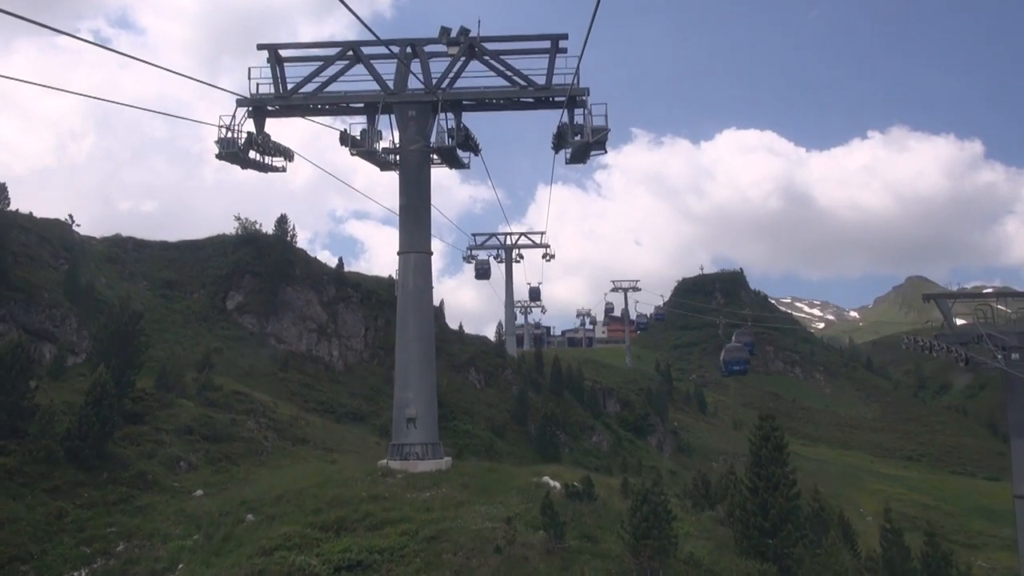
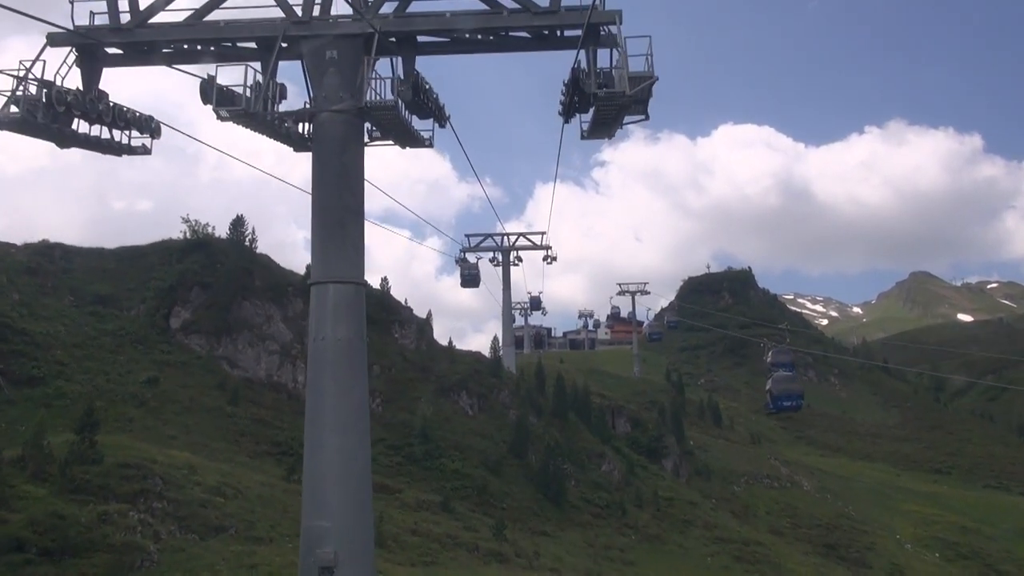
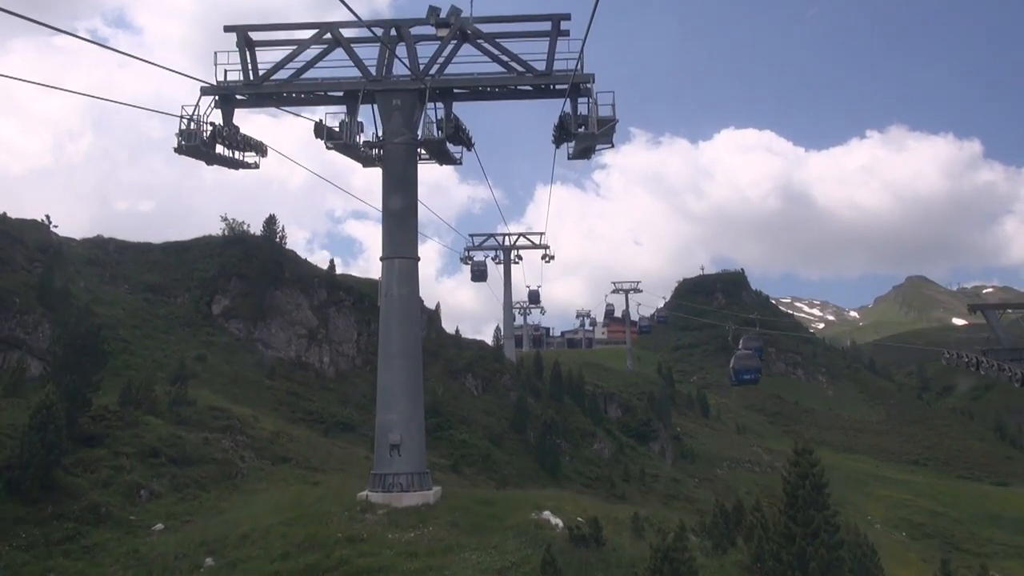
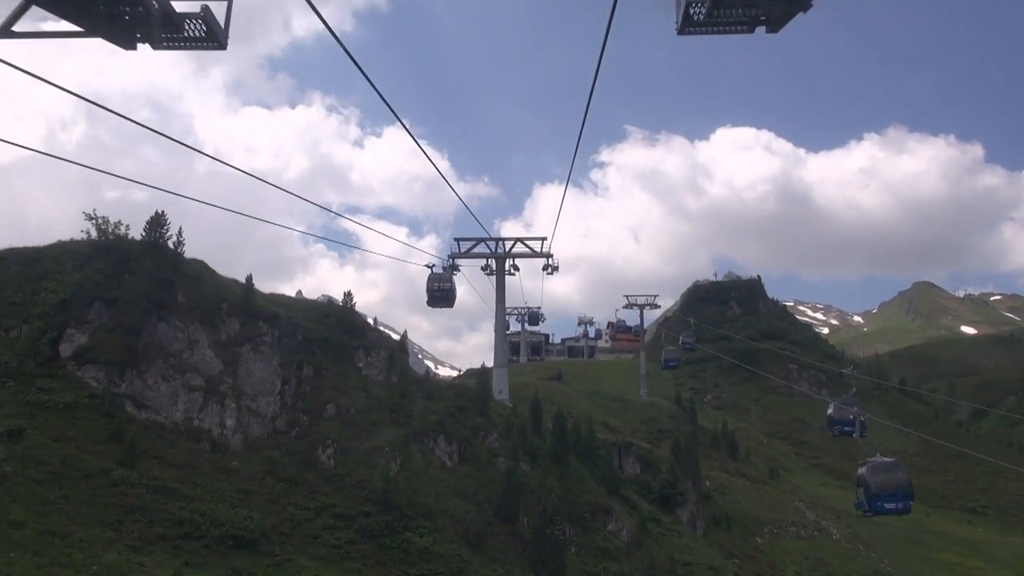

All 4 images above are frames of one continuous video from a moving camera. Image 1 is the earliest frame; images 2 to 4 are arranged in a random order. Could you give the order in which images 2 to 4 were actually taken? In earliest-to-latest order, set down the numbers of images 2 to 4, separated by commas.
3, 2, 4
